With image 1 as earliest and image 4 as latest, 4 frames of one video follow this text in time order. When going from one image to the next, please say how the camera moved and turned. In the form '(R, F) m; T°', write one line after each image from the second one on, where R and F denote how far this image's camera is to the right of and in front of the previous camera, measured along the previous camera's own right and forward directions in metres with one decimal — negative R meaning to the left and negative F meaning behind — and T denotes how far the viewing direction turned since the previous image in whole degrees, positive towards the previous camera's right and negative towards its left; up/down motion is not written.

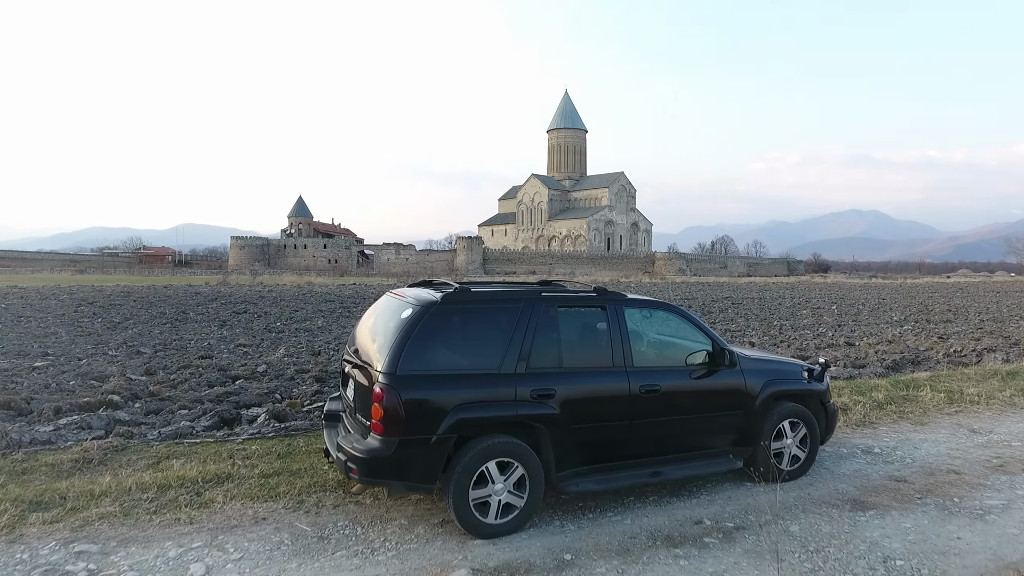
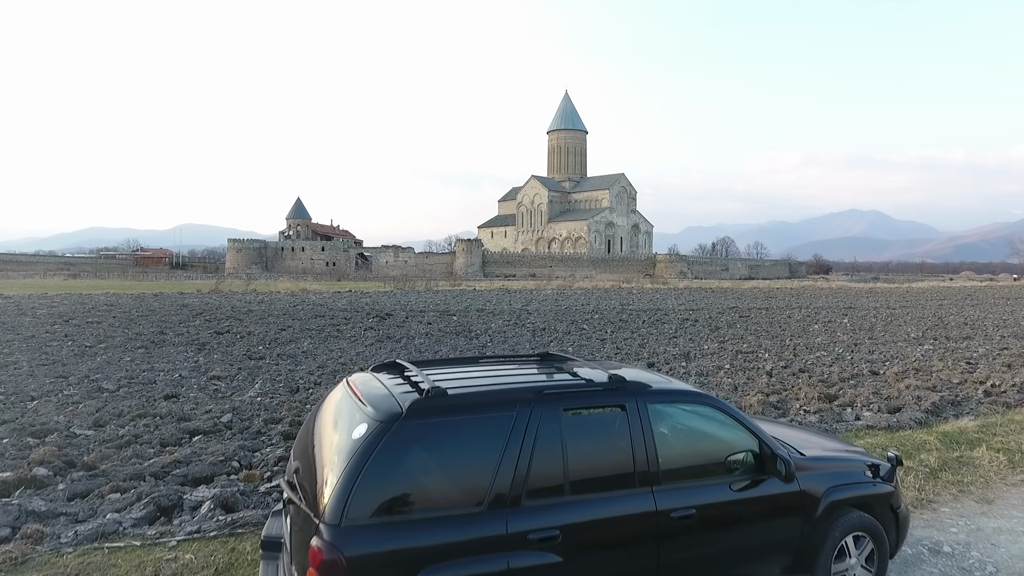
(0.0, +0.7) m; 0°
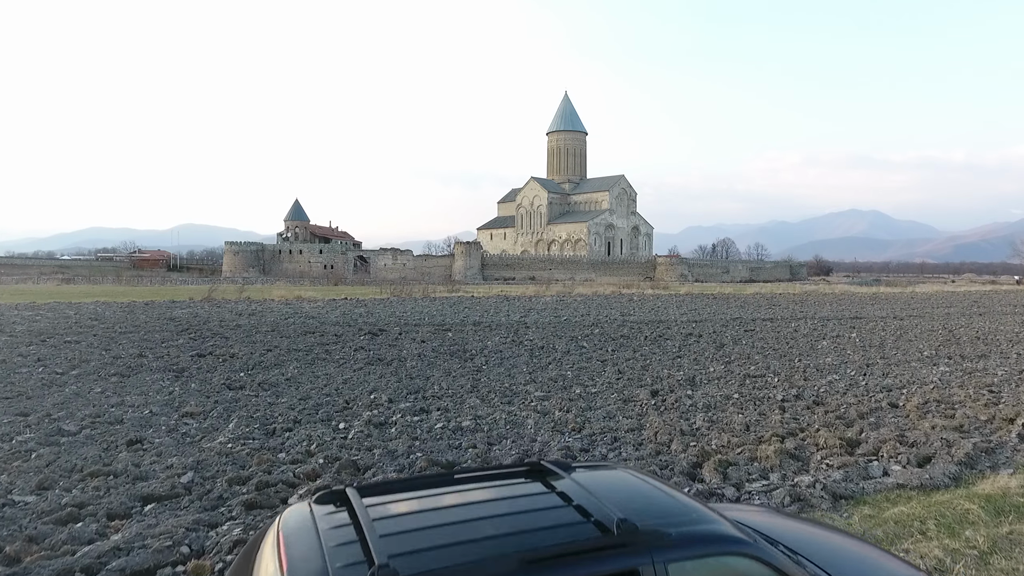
(0.0, +0.6) m; 0°
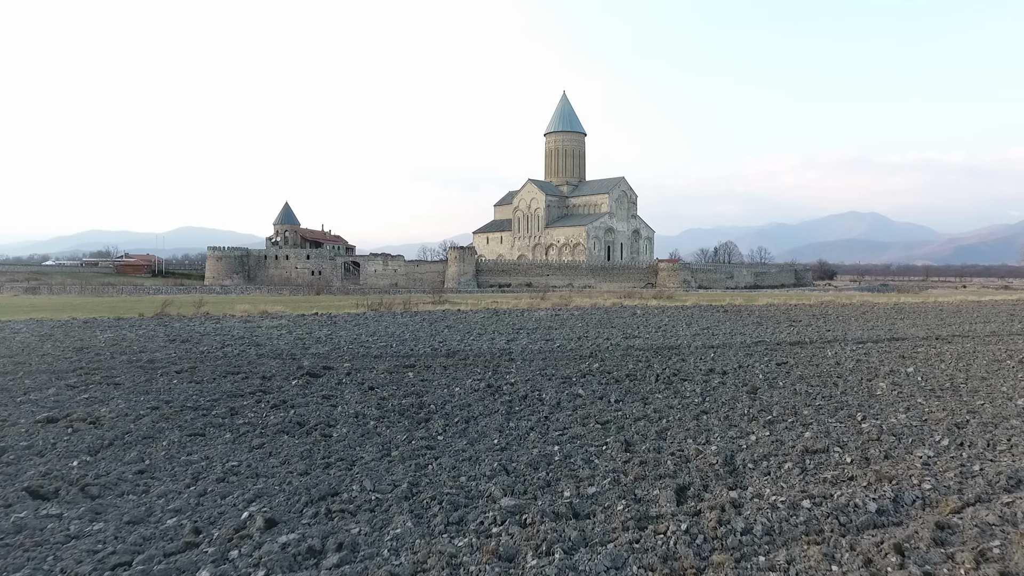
(+0.3, +3.3) m; 0°
